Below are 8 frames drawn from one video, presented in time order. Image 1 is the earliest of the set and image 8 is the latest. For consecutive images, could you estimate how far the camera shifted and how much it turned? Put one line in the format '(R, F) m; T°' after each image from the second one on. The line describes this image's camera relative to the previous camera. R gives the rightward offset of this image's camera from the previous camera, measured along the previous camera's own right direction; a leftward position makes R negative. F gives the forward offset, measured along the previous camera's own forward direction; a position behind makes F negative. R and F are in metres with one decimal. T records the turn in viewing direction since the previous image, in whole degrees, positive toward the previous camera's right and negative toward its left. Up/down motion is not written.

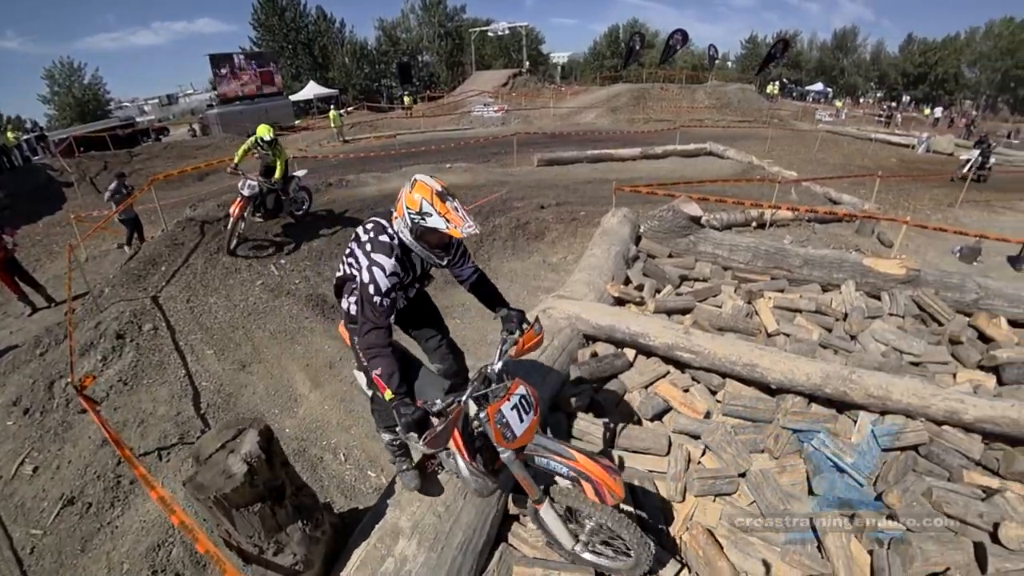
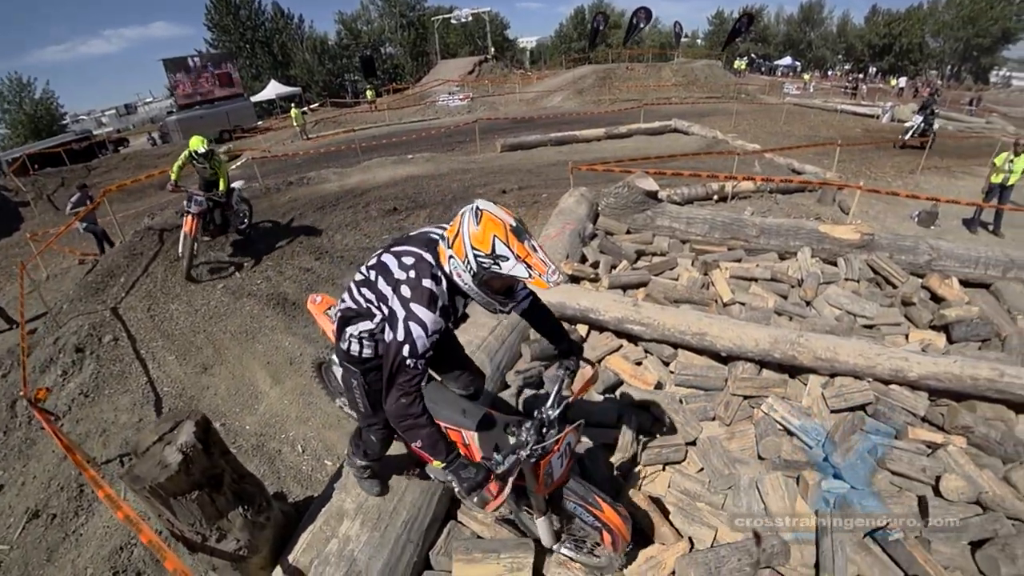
(+0.4, +0.1) m; +1°
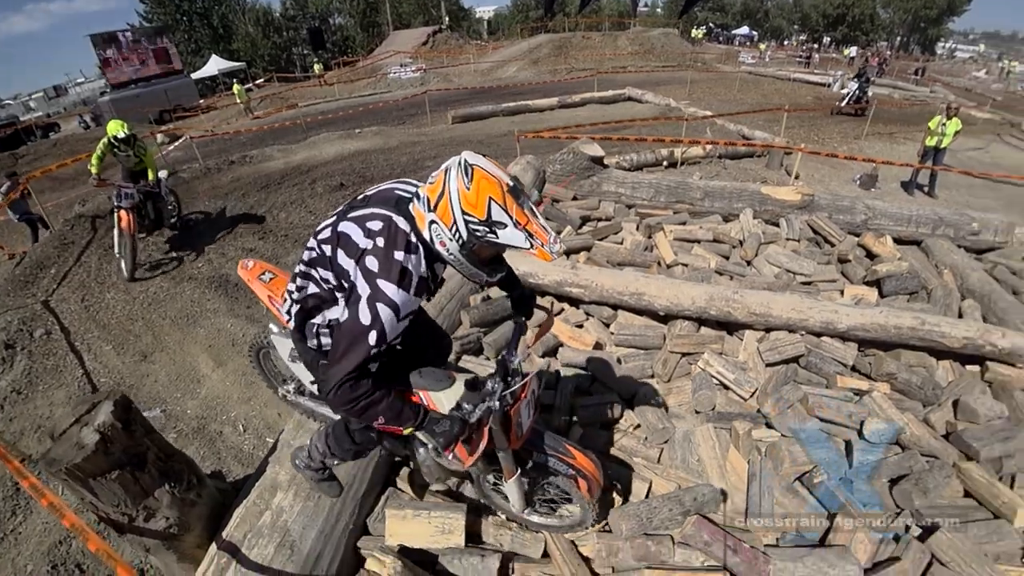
(+0.3, +0.1) m; +3°
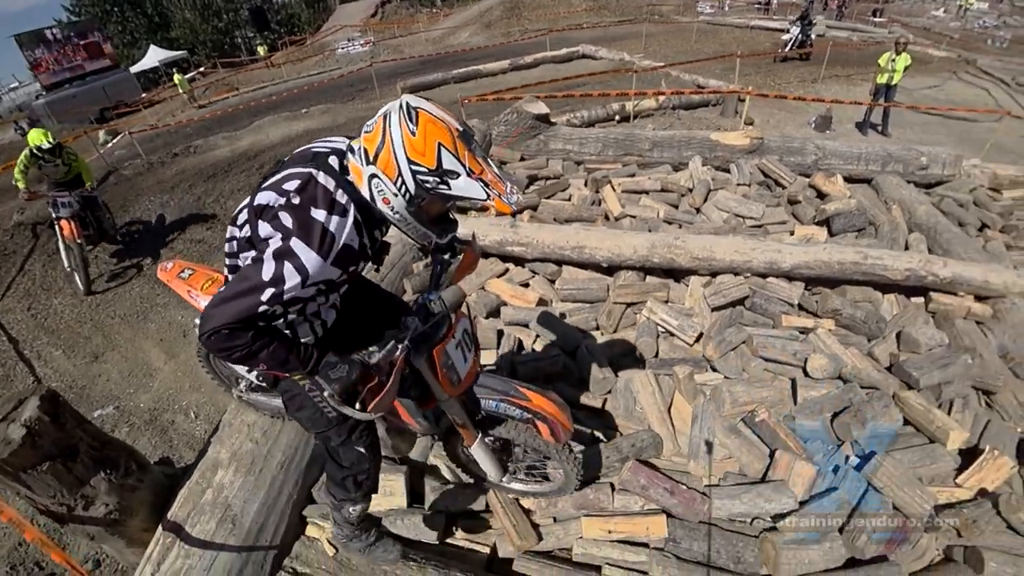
(+0.5, +0.1) m; +1°
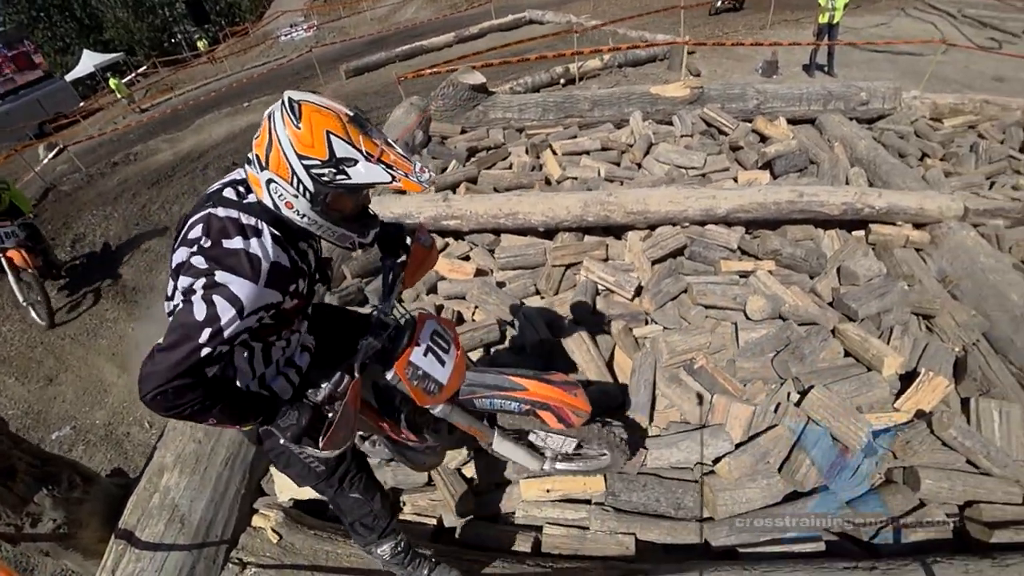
(+0.5, +0.1) m; +1°
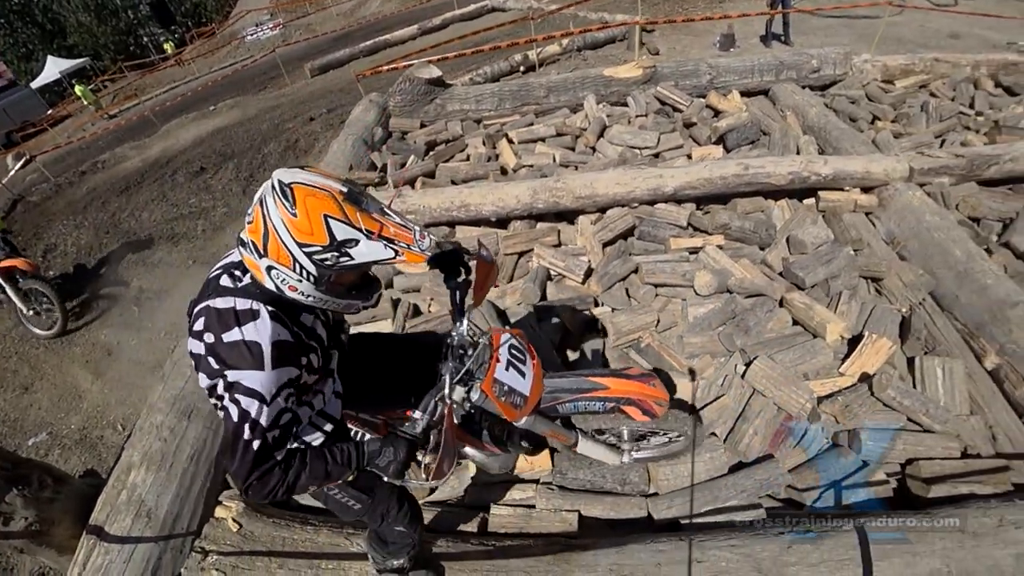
(+0.4, 0.0) m; 0°
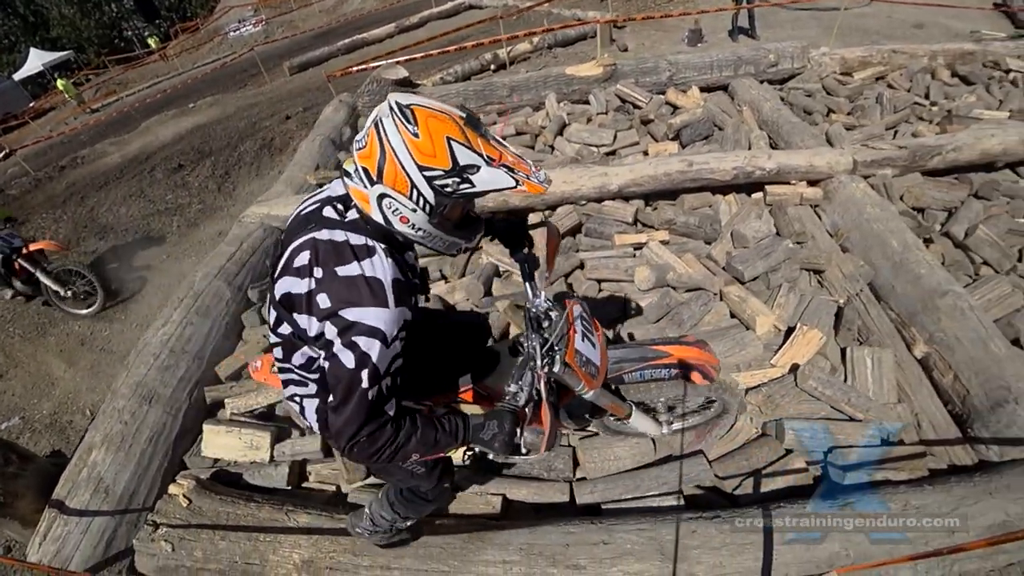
(+0.5, -0.1) m; -1°
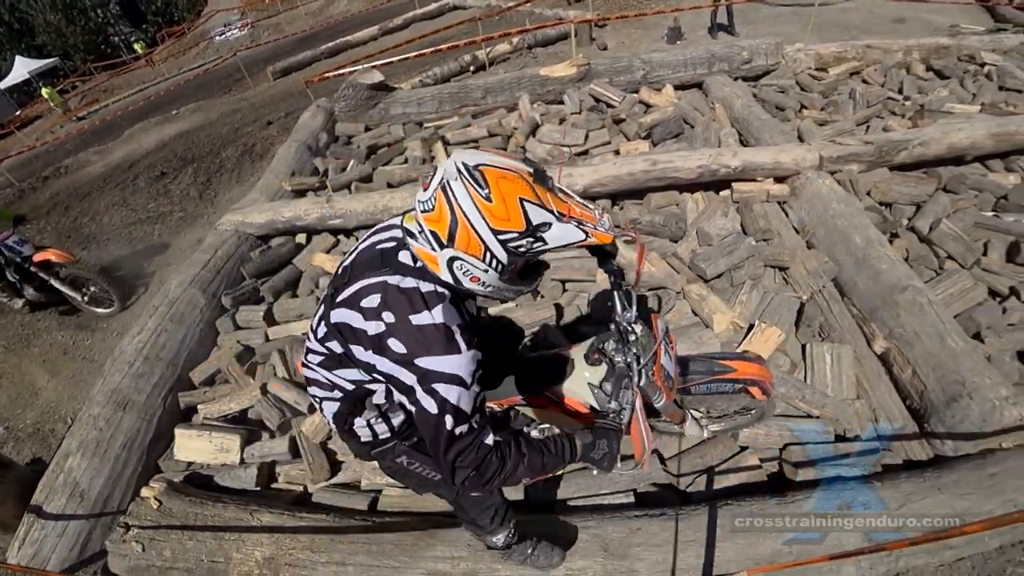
(+0.4, 0.0) m; -1°
